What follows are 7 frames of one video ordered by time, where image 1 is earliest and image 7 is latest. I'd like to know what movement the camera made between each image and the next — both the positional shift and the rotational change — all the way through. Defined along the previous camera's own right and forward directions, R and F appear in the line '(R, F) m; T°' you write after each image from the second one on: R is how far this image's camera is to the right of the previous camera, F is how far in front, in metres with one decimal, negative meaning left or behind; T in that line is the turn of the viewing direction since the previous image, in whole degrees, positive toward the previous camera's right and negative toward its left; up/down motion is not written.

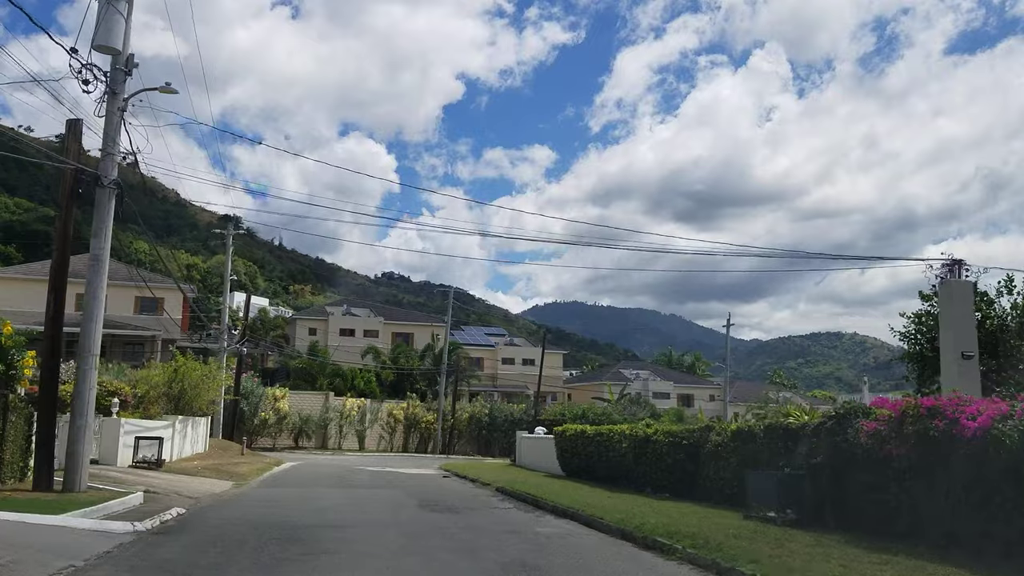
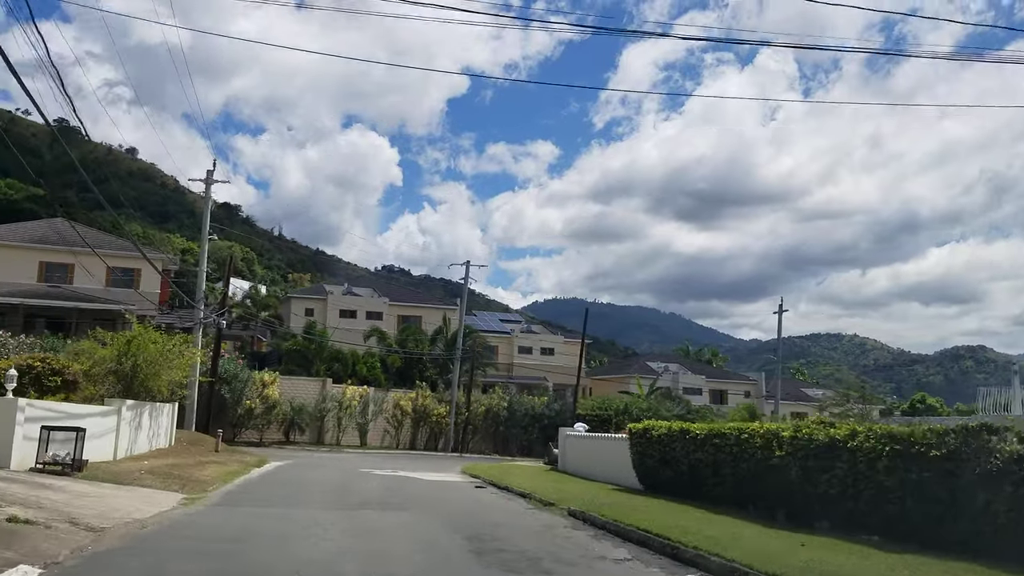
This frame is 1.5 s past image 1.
(-1.5, +7.6) m; 0°
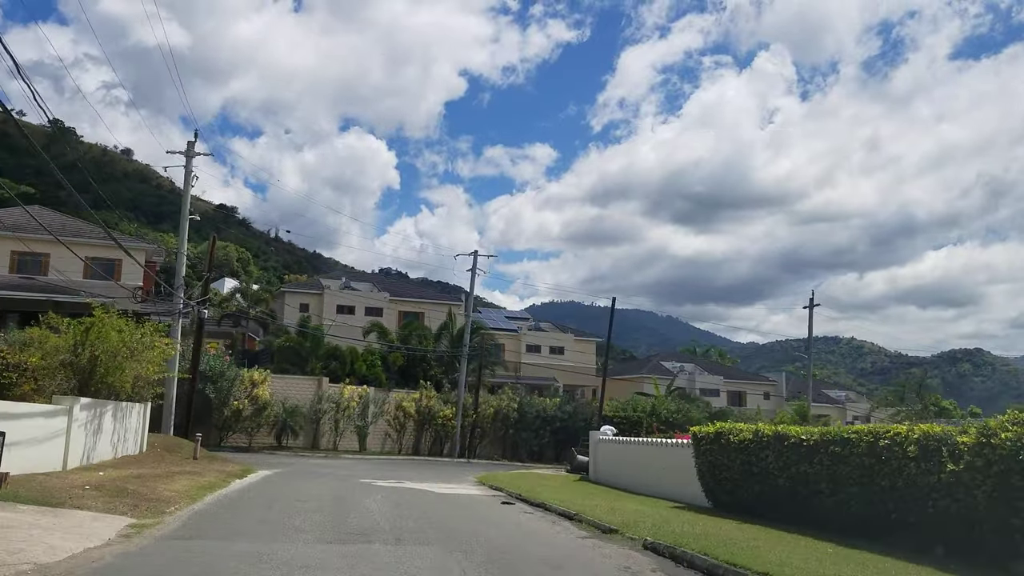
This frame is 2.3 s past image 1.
(-0.8, +4.0) m; 0°
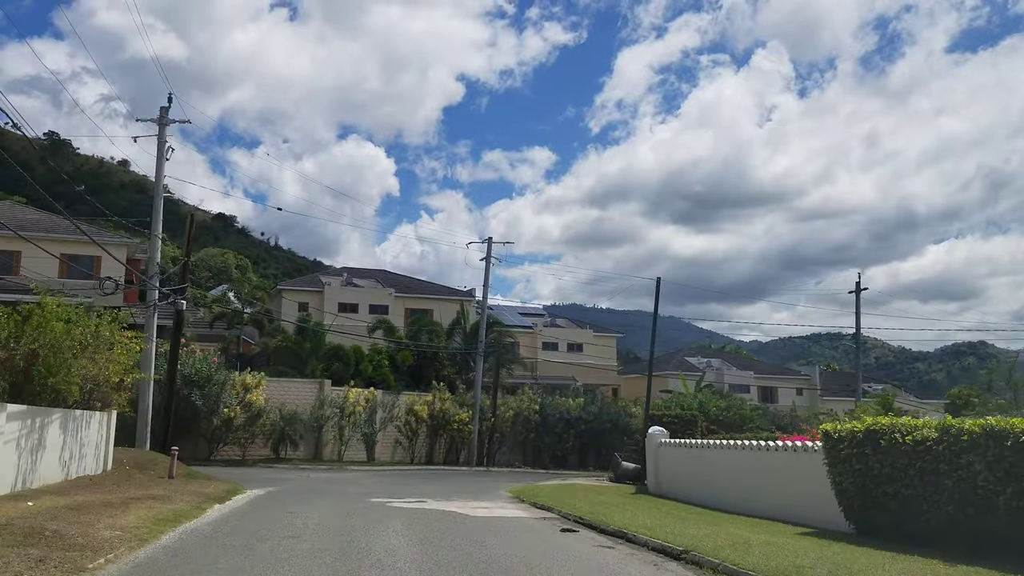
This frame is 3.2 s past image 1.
(-0.9, +4.6) m; 0°
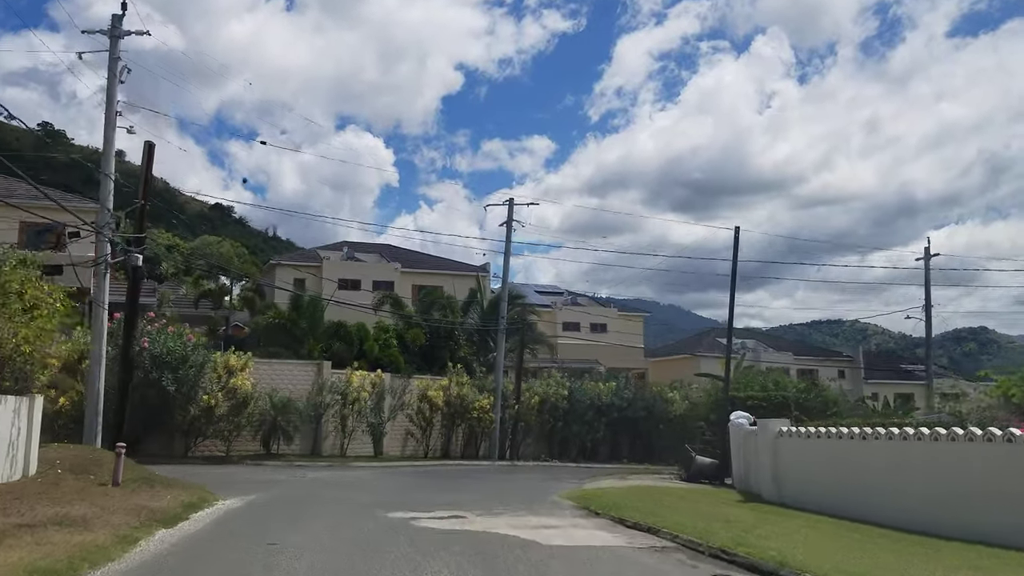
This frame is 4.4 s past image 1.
(-1.1, +5.7) m; 0°
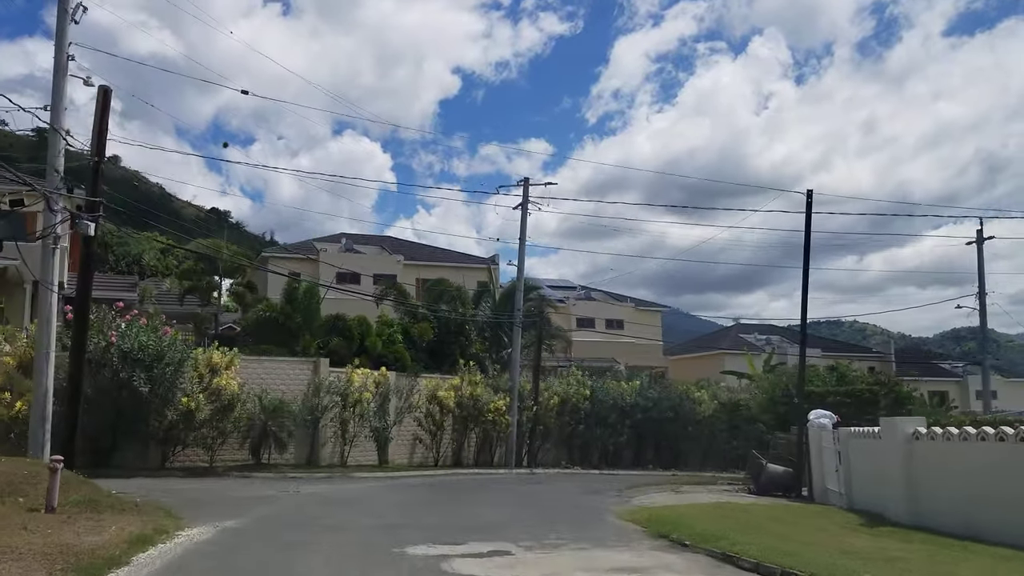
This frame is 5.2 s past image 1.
(-0.7, +3.7) m; 0°
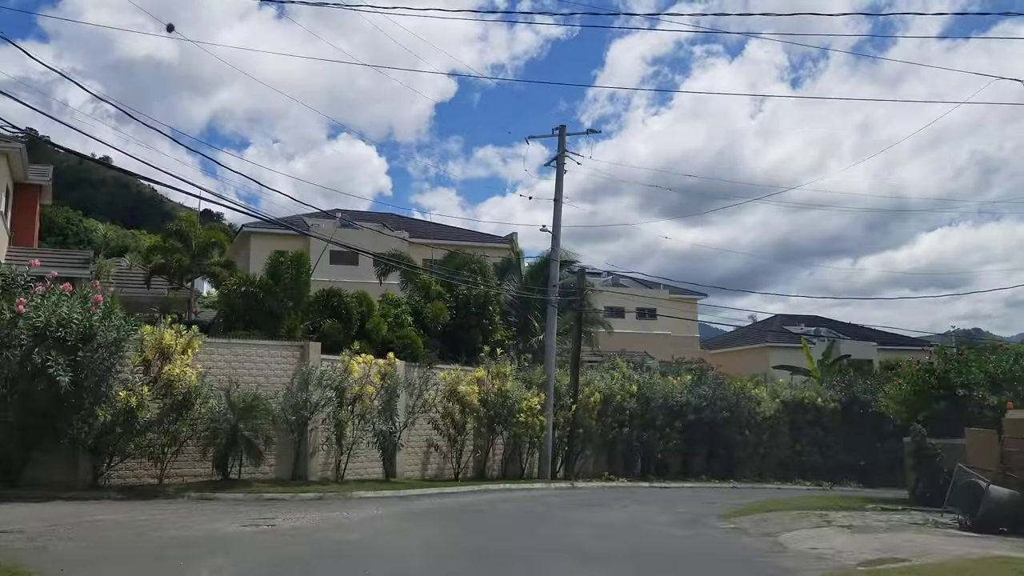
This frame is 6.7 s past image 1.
(-1.2, +6.6) m; 0°
